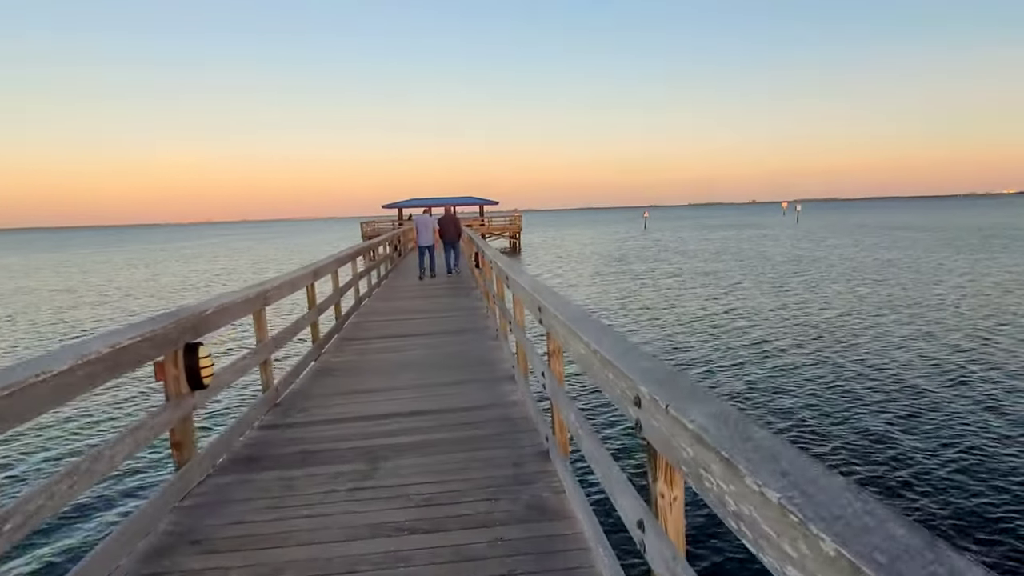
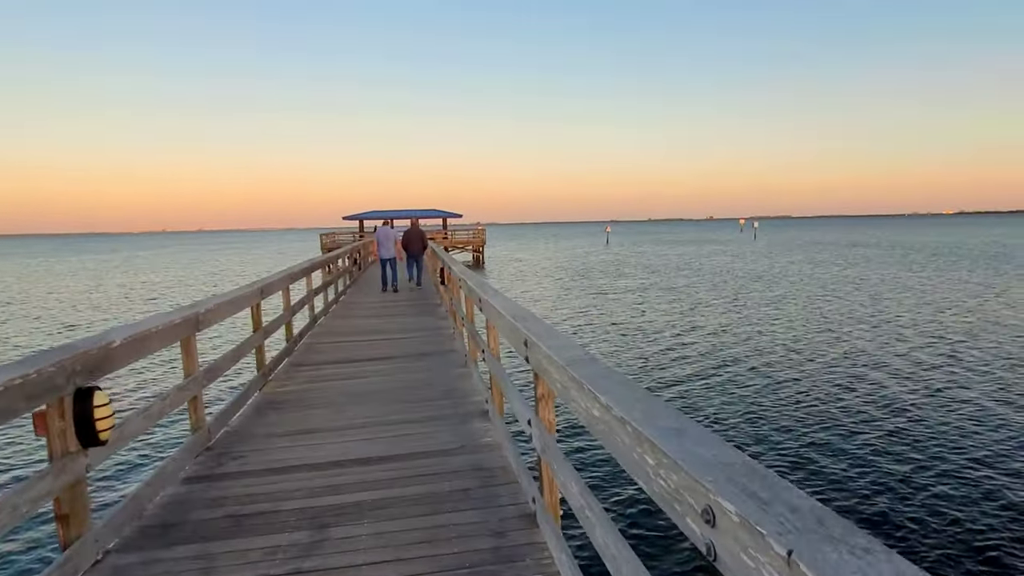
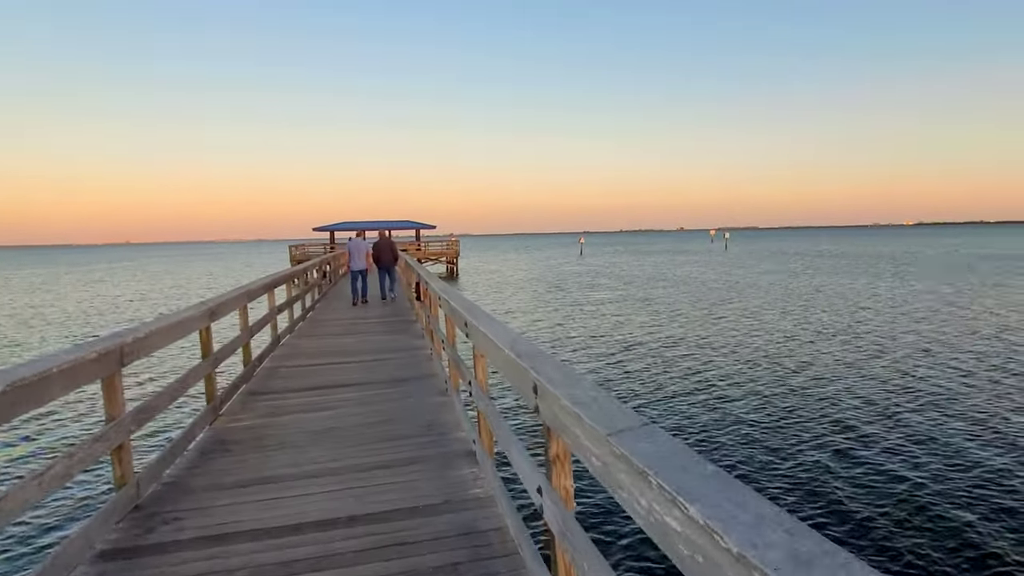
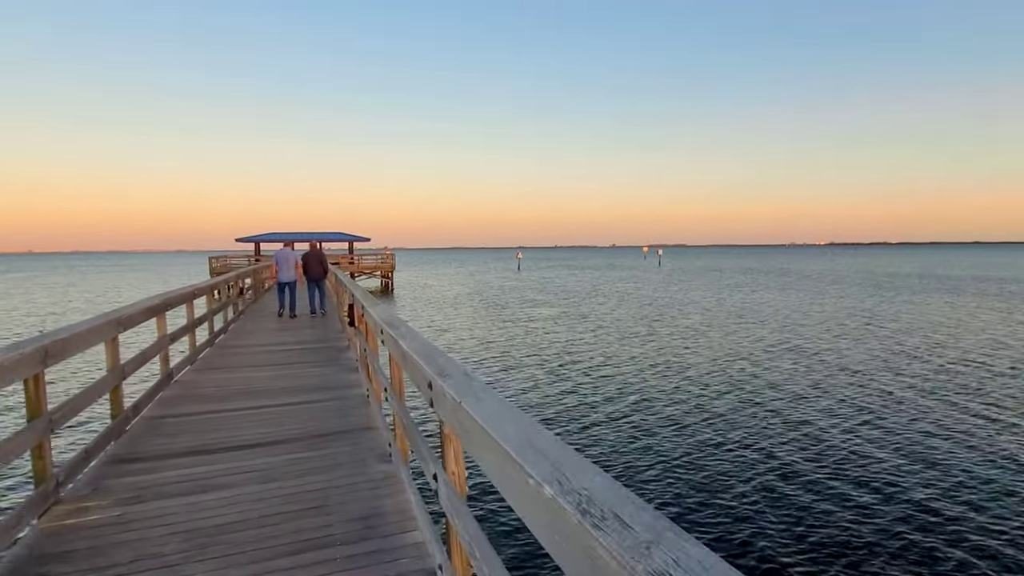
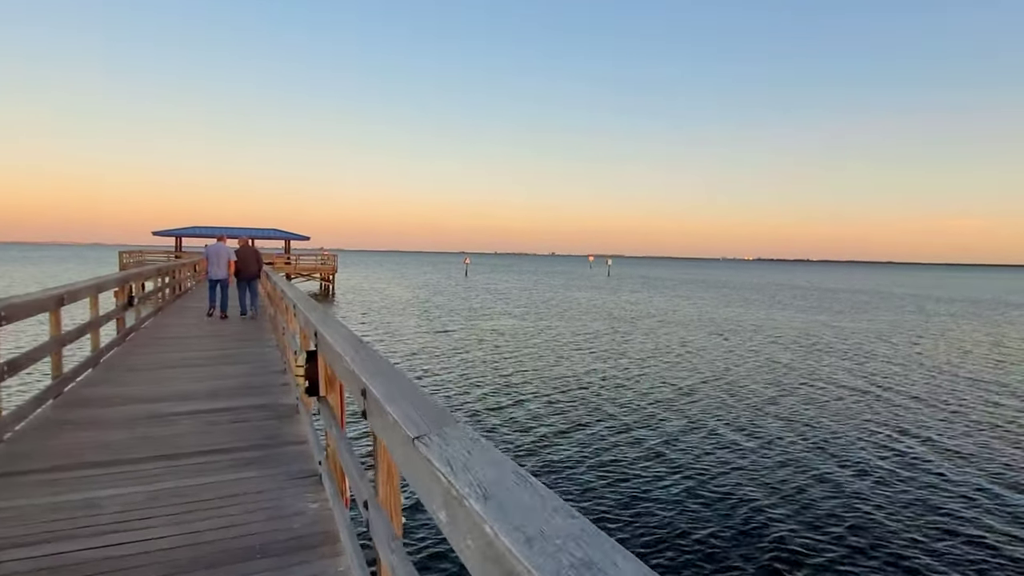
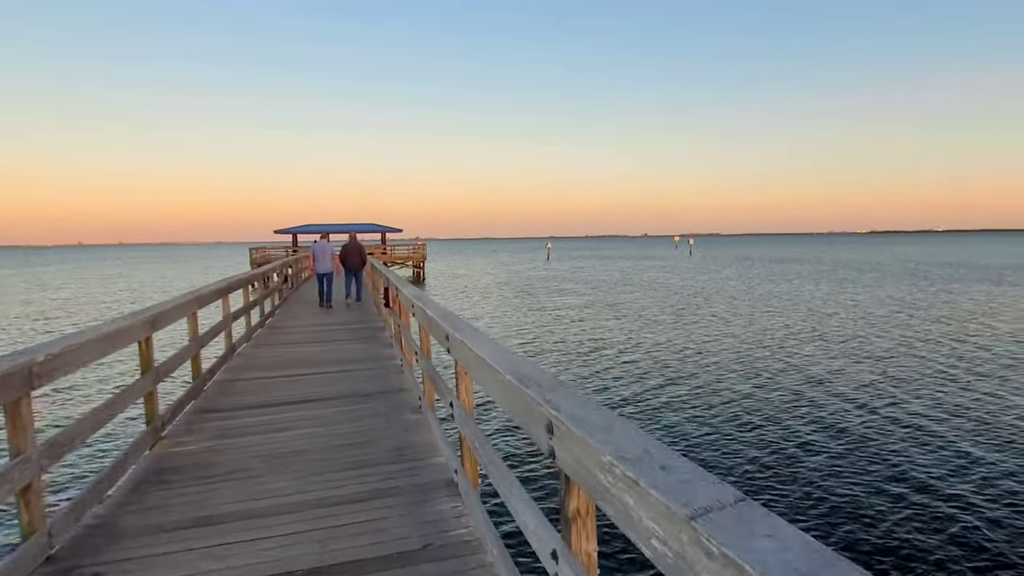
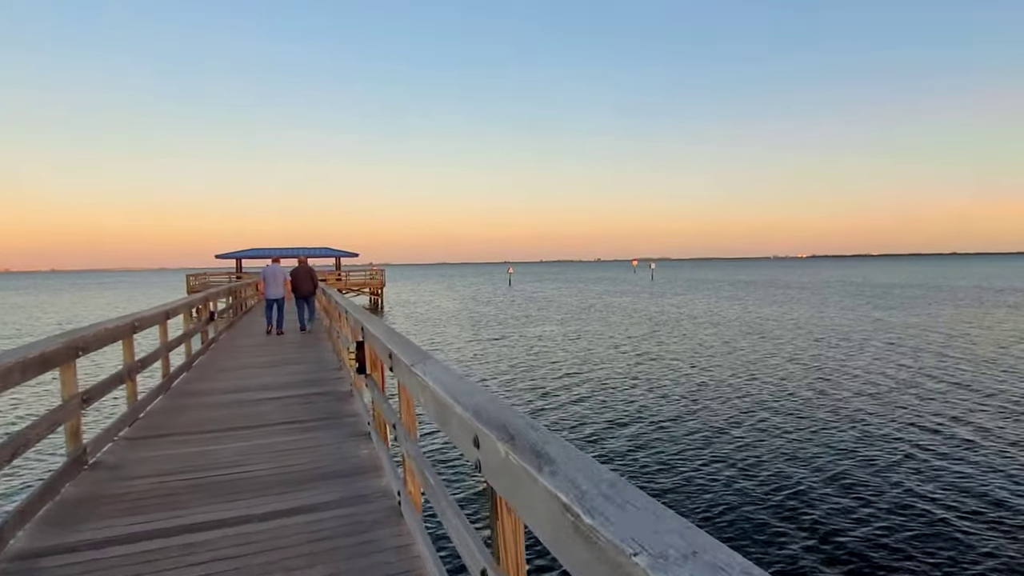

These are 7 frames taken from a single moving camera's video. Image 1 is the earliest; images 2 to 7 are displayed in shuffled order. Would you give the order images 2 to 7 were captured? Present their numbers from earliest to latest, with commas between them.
2, 3, 6, 4, 7, 5
